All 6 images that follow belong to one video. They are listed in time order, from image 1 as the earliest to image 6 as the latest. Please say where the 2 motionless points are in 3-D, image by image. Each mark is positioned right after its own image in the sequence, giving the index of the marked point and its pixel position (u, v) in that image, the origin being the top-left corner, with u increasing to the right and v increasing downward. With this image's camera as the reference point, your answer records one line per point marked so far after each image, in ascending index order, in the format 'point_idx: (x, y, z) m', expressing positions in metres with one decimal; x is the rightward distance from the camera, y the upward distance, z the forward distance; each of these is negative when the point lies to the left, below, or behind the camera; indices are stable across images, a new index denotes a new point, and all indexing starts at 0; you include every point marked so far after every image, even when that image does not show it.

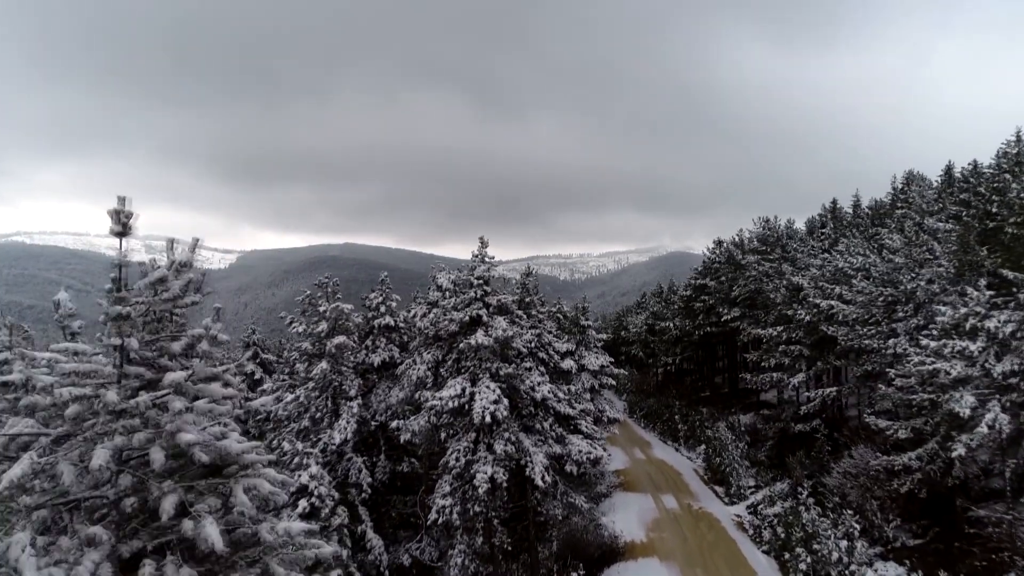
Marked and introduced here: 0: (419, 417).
0: (-3.0, -4.2, +15.0) m
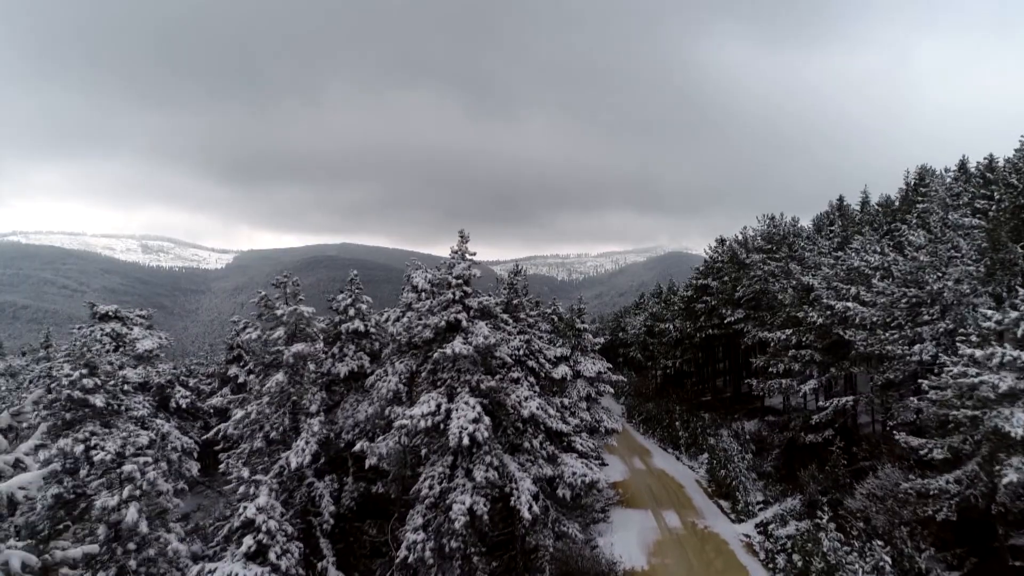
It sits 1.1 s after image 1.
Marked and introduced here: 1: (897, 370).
0: (-3.5, -4.2, +13.0) m
1: (+16.2, -3.4, +19.4) m
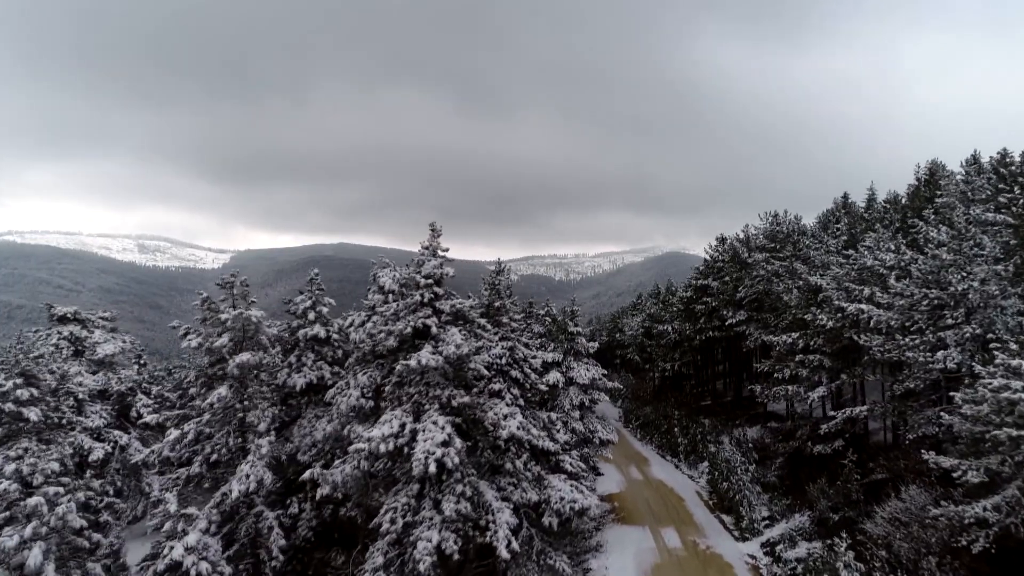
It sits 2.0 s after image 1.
0: (-4.0, -4.2, +11.3) m
1: (+15.6, -3.5, +17.7) m
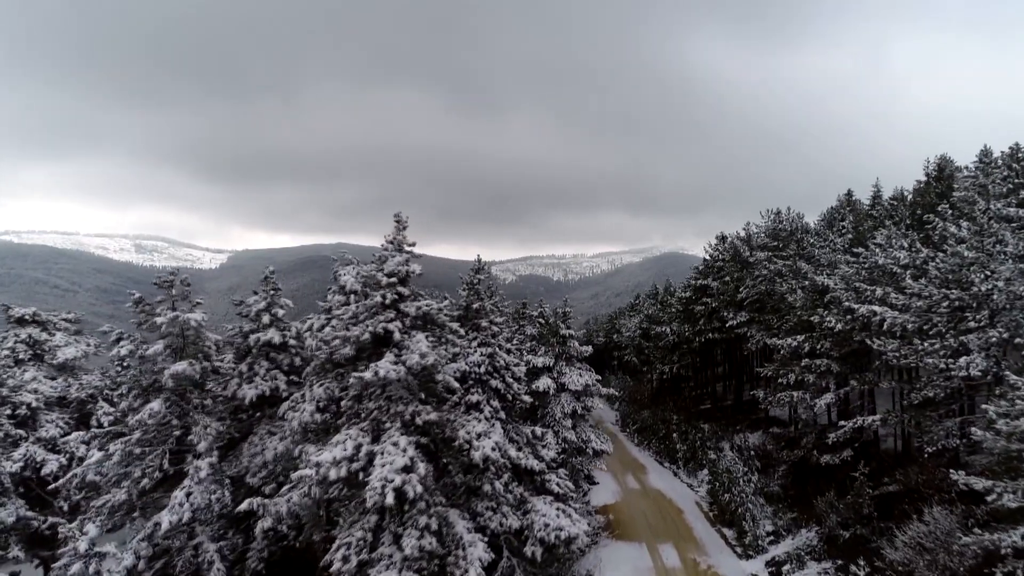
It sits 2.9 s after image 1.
0: (-4.6, -4.2, +9.8) m
1: (+15.0, -3.5, +16.3) m
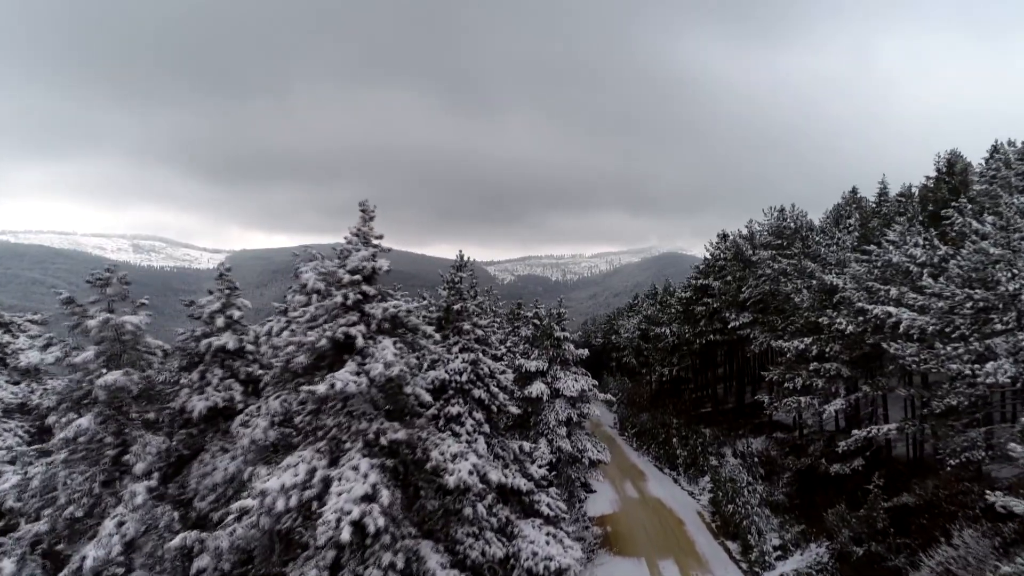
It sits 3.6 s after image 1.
0: (-4.9, -4.2, +8.5) m
1: (+14.6, -3.4, +15.1) m
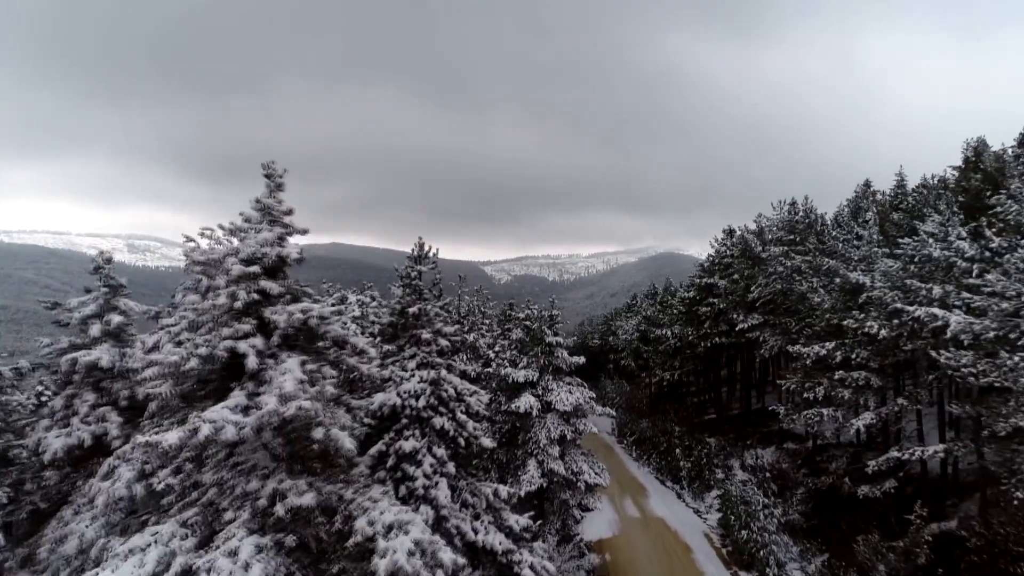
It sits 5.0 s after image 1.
0: (-5.4, -4.1, +5.8) m
1: (+14.1, -3.4, +12.5) m
